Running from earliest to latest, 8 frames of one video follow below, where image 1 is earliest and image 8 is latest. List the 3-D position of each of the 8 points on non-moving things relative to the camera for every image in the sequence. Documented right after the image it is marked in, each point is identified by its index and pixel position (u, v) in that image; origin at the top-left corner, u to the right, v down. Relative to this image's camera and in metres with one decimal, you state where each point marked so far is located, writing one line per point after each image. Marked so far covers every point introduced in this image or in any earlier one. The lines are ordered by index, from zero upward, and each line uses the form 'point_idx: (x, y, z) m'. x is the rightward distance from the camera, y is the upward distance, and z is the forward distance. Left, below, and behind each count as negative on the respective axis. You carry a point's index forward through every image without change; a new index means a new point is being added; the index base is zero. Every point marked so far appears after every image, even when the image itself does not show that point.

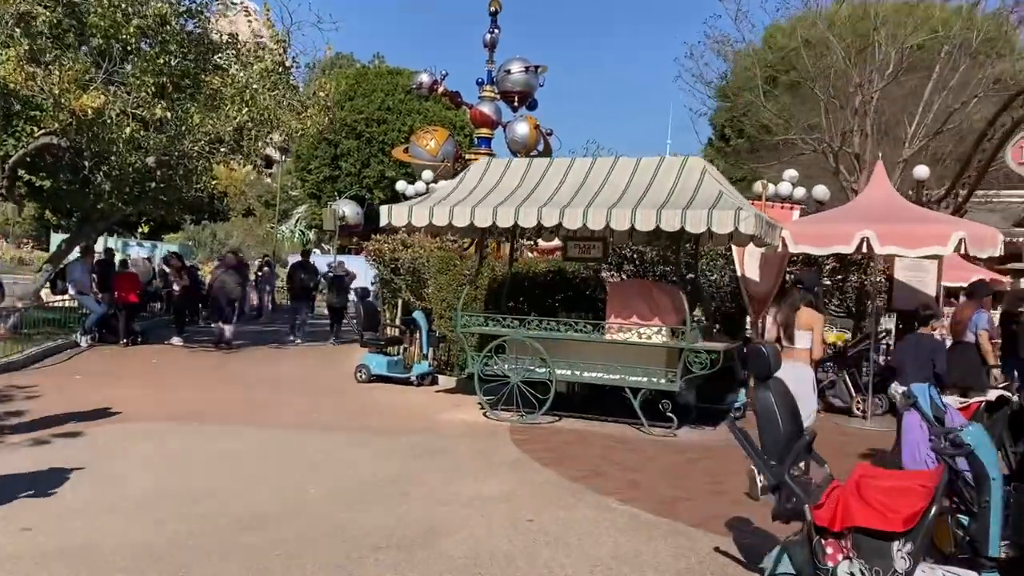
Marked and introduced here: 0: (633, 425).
0: (+1.1, -1.3, +8.7) m
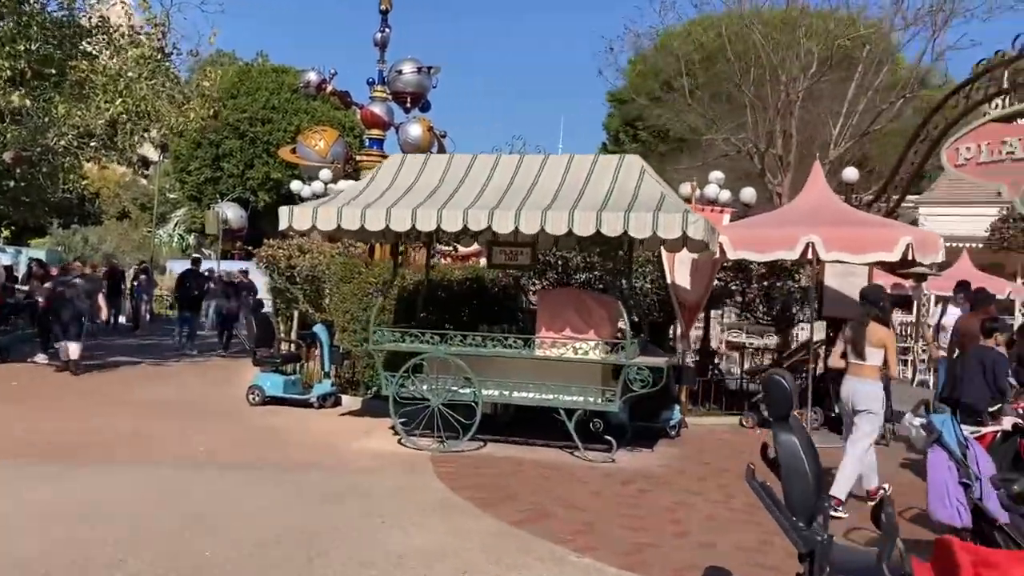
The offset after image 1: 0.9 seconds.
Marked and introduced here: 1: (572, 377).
0: (+0.5, -1.4, +7.9) m
1: (+0.5, -0.7, +7.8) m
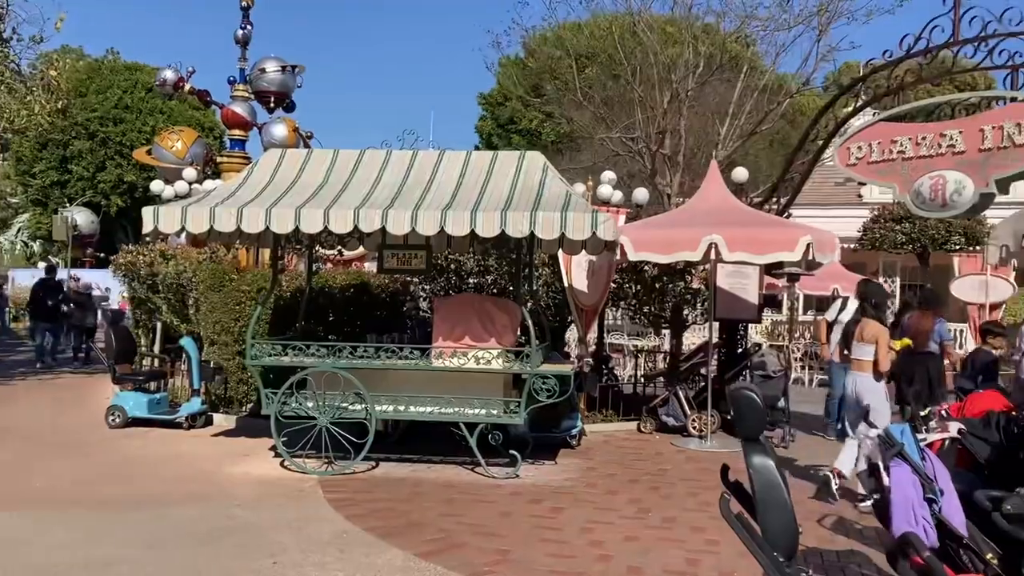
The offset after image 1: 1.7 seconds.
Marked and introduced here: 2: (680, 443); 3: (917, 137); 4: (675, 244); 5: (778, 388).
0: (-0.4, -1.4, +7.4) m
1: (-0.3, -0.8, +7.3) m
2: (+1.6, -1.4, +8.8) m
3: (+3.6, +1.3, +8.3) m
4: (+1.4, +0.4, +8.0) m
5: (+2.5, -0.9, +8.7) m
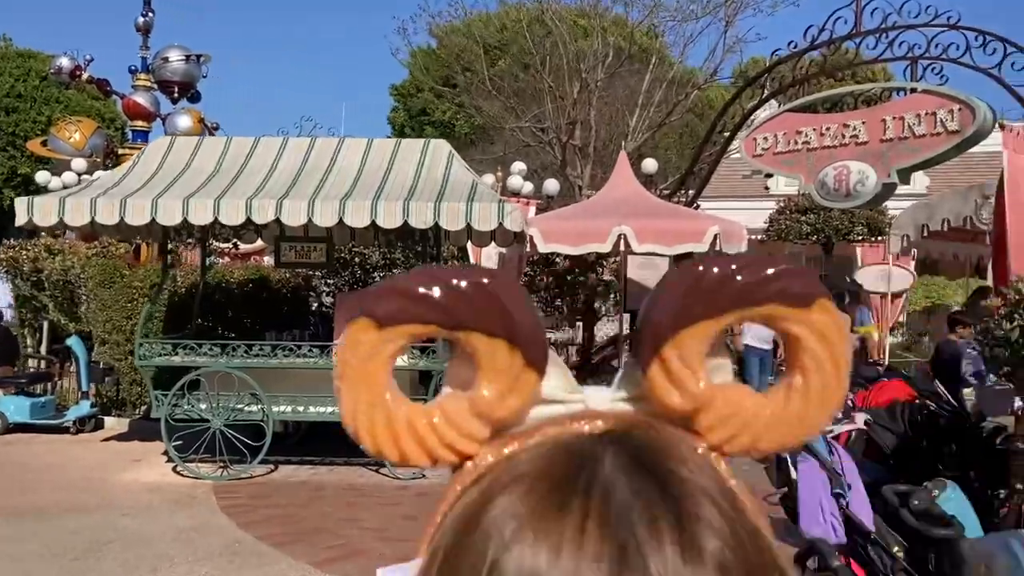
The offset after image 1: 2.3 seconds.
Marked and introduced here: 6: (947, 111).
0: (-1.1, -1.4, +7.2) m
1: (-1.0, -0.7, +7.0) m
2: (+0.7, -1.4, +8.7) m
3: (+2.8, +1.4, +8.4) m
4: (+0.6, +0.4, +7.9) m
5: (+1.6, -0.8, +8.7) m
6: (+3.5, +1.4, +7.5) m
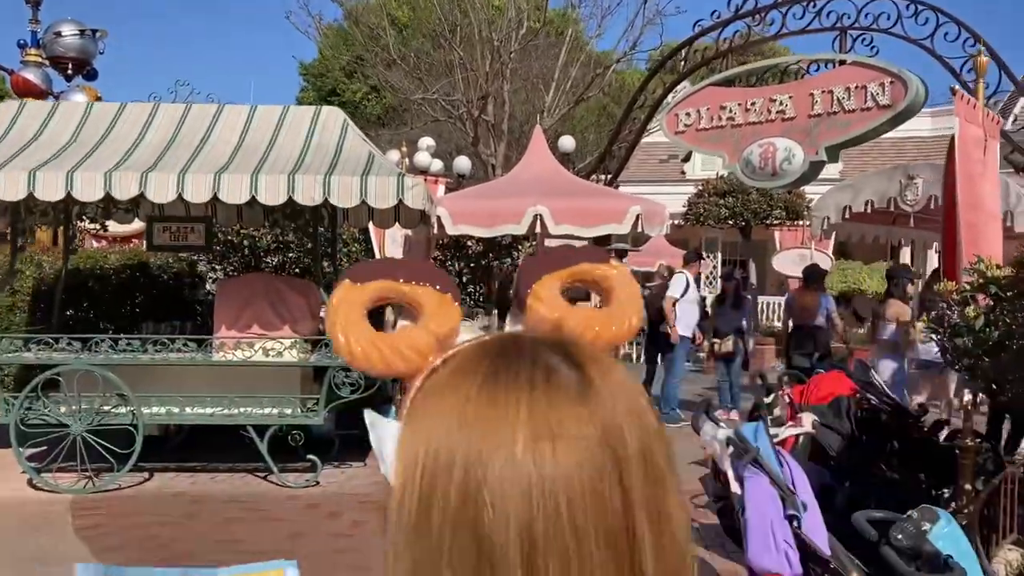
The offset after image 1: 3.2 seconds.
0: (-1.7, -1.3, +6.4) m
1: (-1.7, -0.6, +6.3) m
2: (-0.1, -1.2, +8.1) m
3: (+2.0, +1.6, +7.9) m
4: (-0.1, +0.6, +7.2) m
5: (+0.8, -0.7, +8.2) m
6: (+2.8, +1.5, +7.1) m
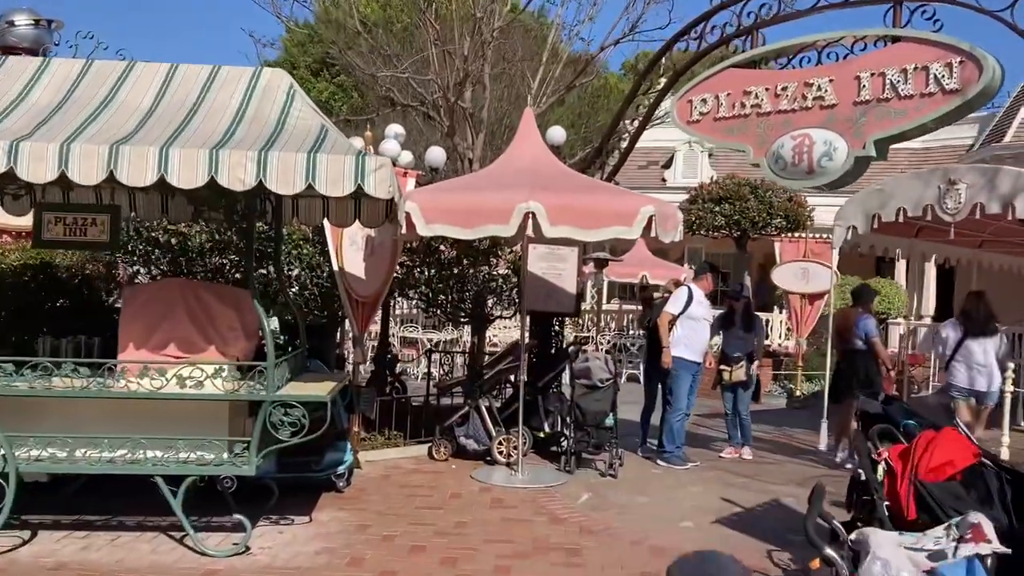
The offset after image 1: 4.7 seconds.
0: (-1.8, -1.3, +5.0) m
1: (-1.7, -0.7, +4.9) m
2: (-0.2, -1.3, +6.8) m
3: (+1.9, +1.4, +6.7) m
4: (-0.2, +0.5, +5.9) m
5: (+0.7, -0.8, +6.9) m
6: (+2.7, +1.4, +5.9) m
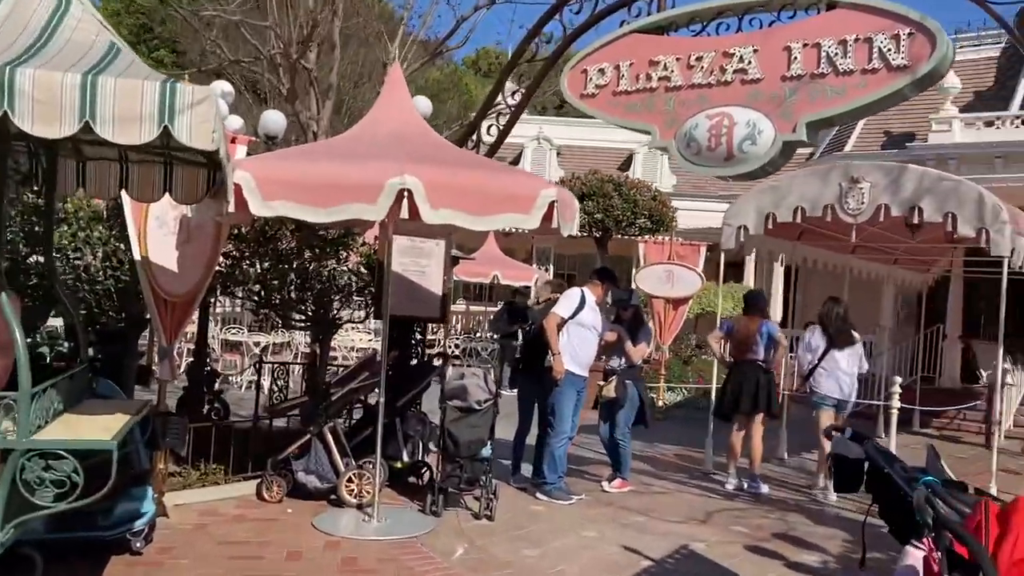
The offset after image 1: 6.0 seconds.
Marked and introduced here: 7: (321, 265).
0: (-2.3, -1.3, +3.3) m
1: (-2.2, -0.7, +3.3) m
2: (-1.0, -1.3, +5.4) m
3: (+1.1, +1.4, +5.7) m
4: (-0.9, +0.5, +4.6) m
5: (-0.2, -0.8, +5.6) m
6: (+2.0, +1.3, +5.0) m
7: (-1.4, +0.2, +6.9) m
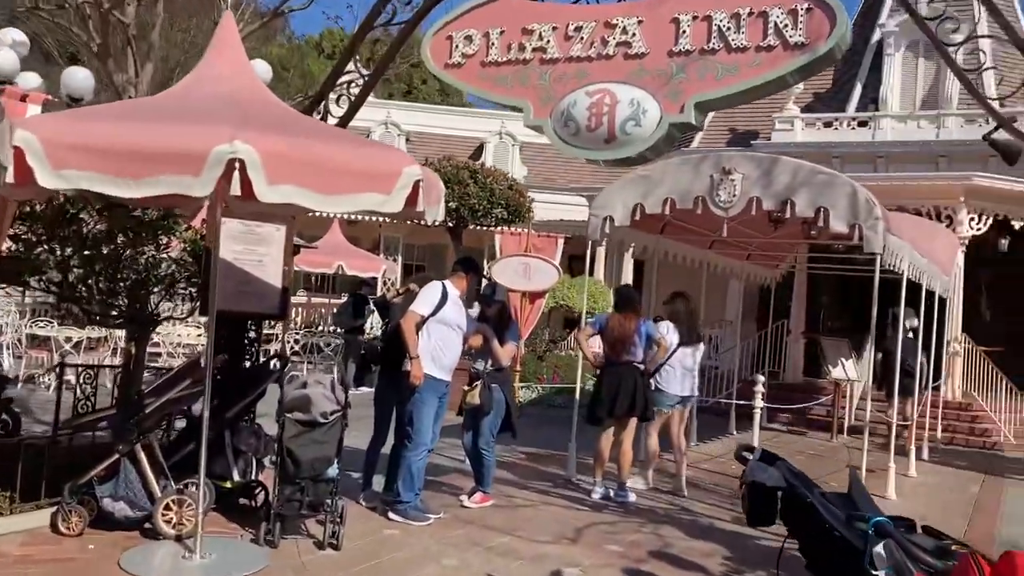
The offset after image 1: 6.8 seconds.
0: (-2.7, -1.2, +2.3) m
1: (-2.5, -0.6, +2.2) m
2: (-1.8, -1.3, +4.5) m
3: (+0.3, +1.4, +5.1) m
4: (-1.4, +0.5, +3.7) m
5: (-0.9, -0.8, +4.9) m
6: (+1.3, +1.3, +4.6) m
7: (-2.4, +0.2, +5.9) m
